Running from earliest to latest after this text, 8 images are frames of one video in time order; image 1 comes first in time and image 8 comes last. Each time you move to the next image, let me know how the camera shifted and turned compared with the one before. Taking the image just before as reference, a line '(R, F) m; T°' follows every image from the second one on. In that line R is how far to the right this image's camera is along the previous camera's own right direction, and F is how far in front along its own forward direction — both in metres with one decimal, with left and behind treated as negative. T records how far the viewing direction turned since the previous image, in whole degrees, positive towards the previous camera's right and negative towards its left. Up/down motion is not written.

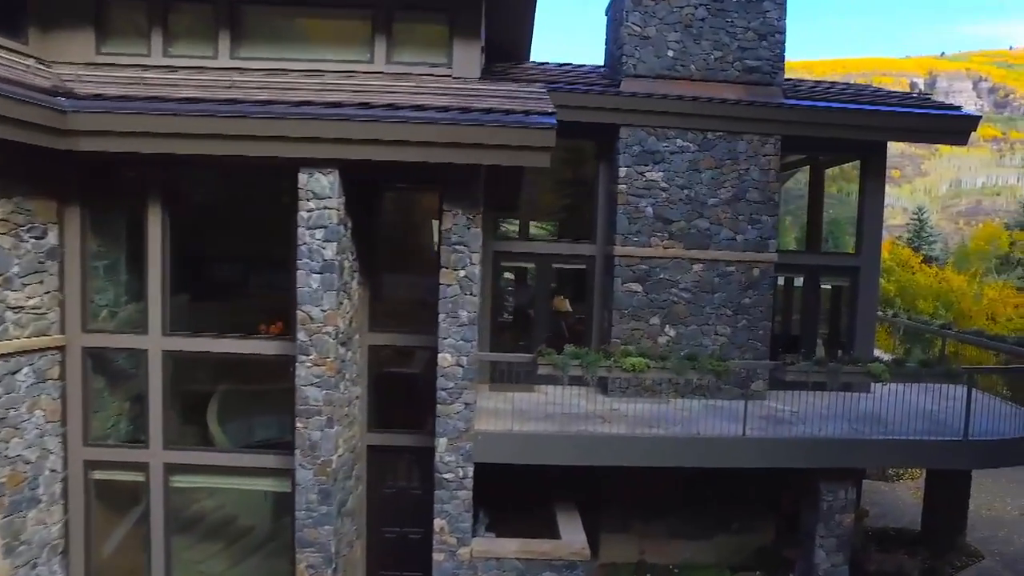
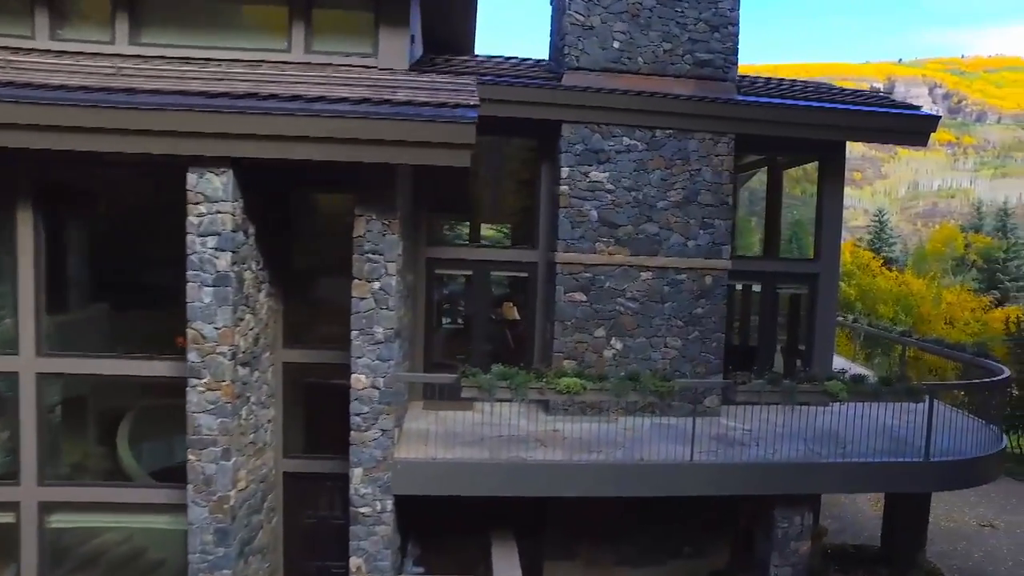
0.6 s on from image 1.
(+0.4, +0.7) m; +2°
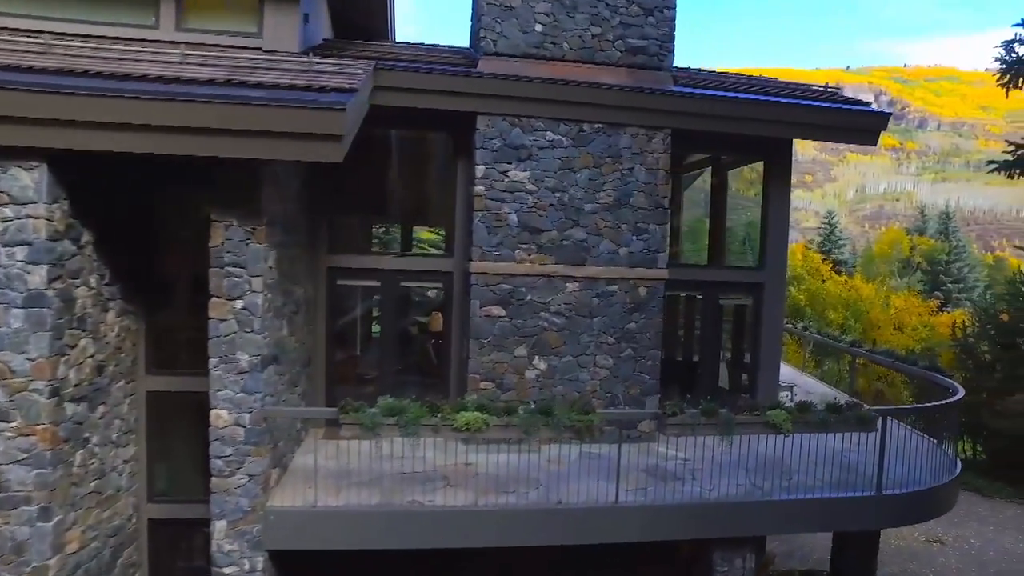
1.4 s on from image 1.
(+0.5, +1.0) m; +3°
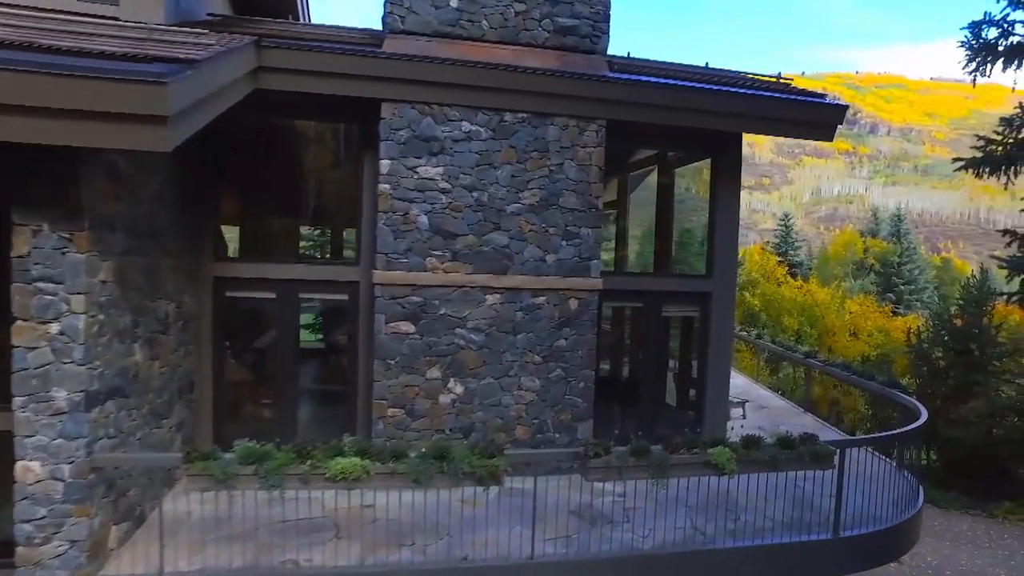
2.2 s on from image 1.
(+0.4, +1.0) m; +3°
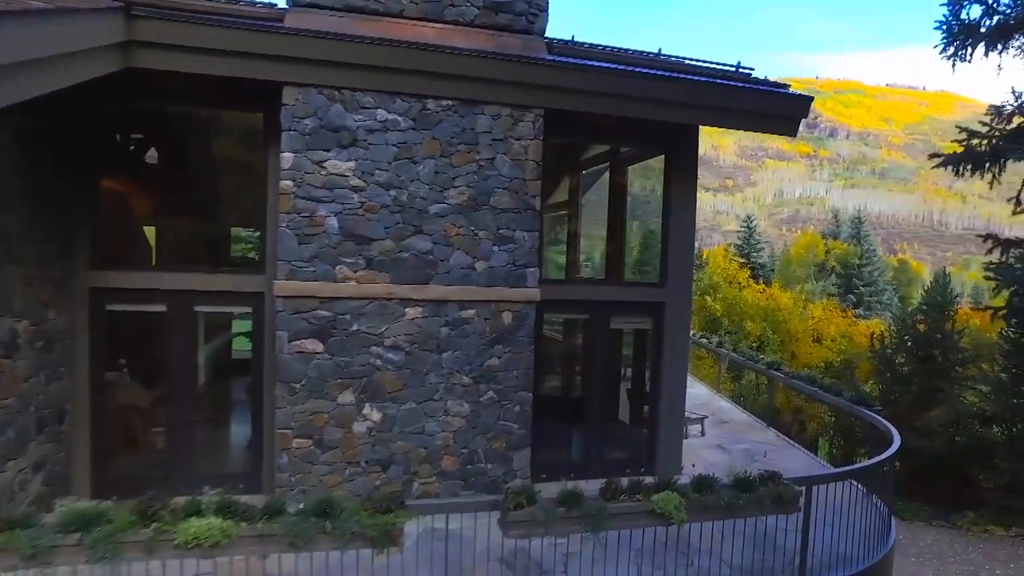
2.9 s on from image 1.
(+0.3, +0.8) m; +2°
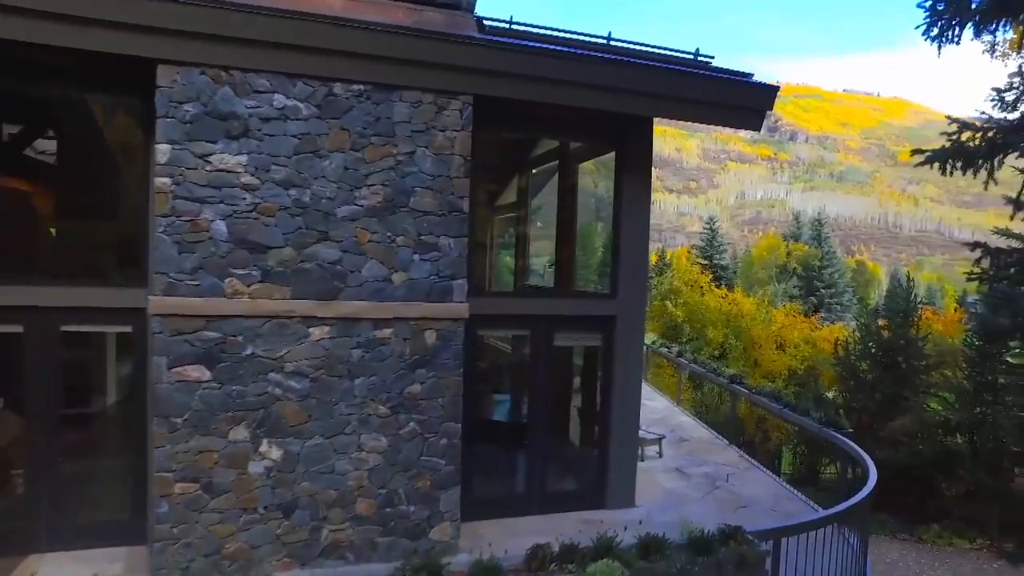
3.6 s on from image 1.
(+0.3, +0.8) m; +3°
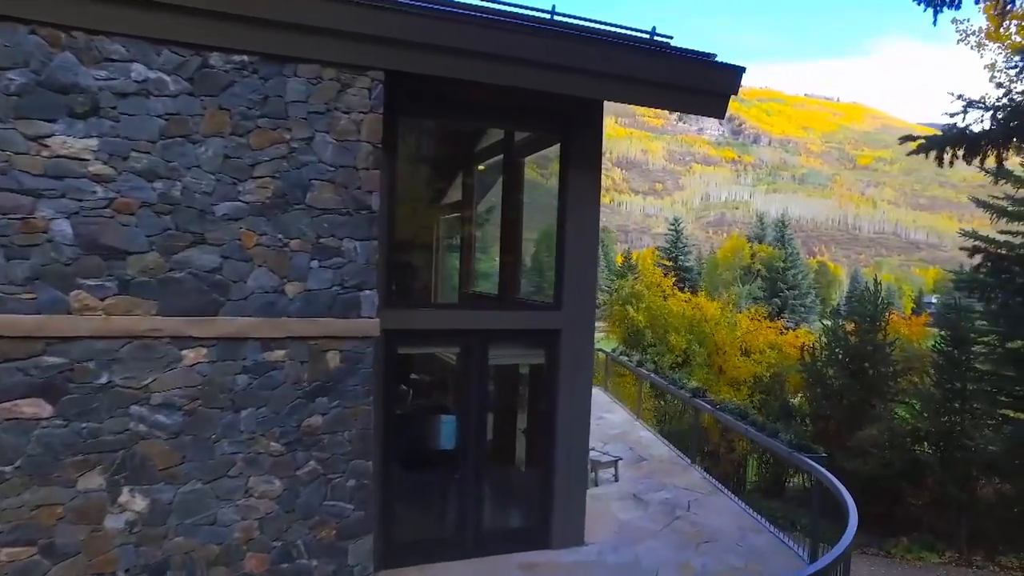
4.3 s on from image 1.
(+0.3, +0.8) m; +2°
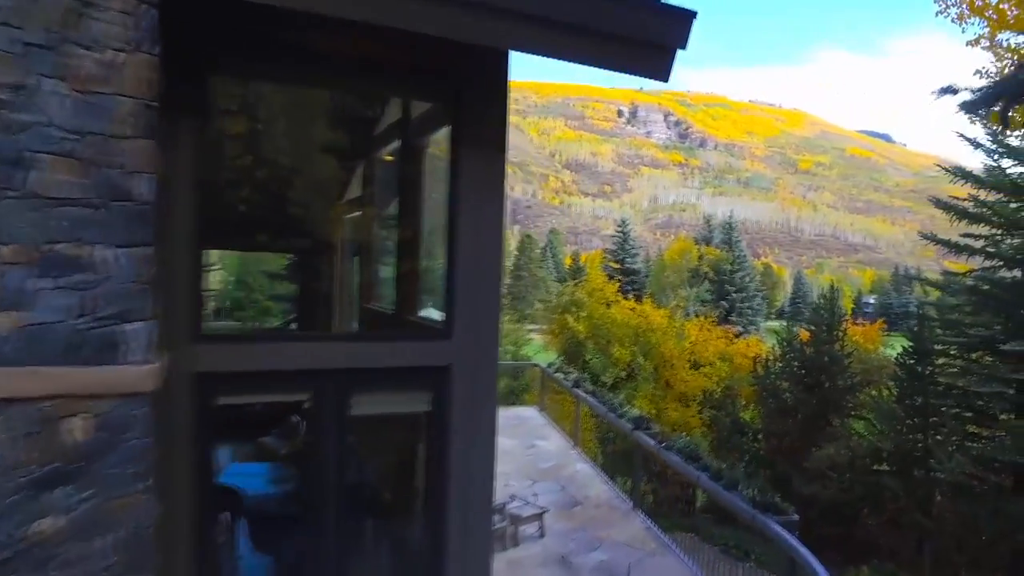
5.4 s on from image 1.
(+0.4, +1.5) m; +4°
